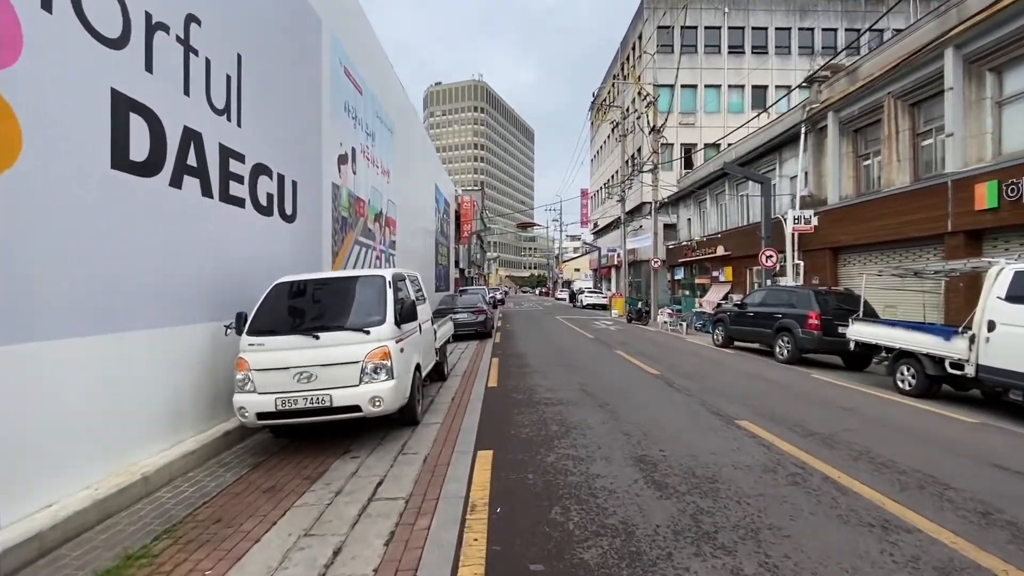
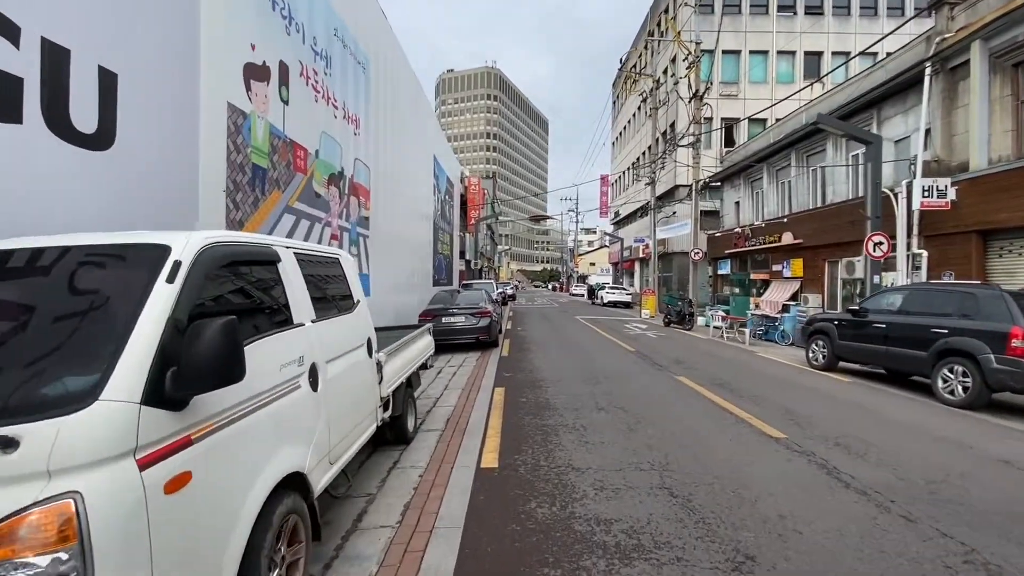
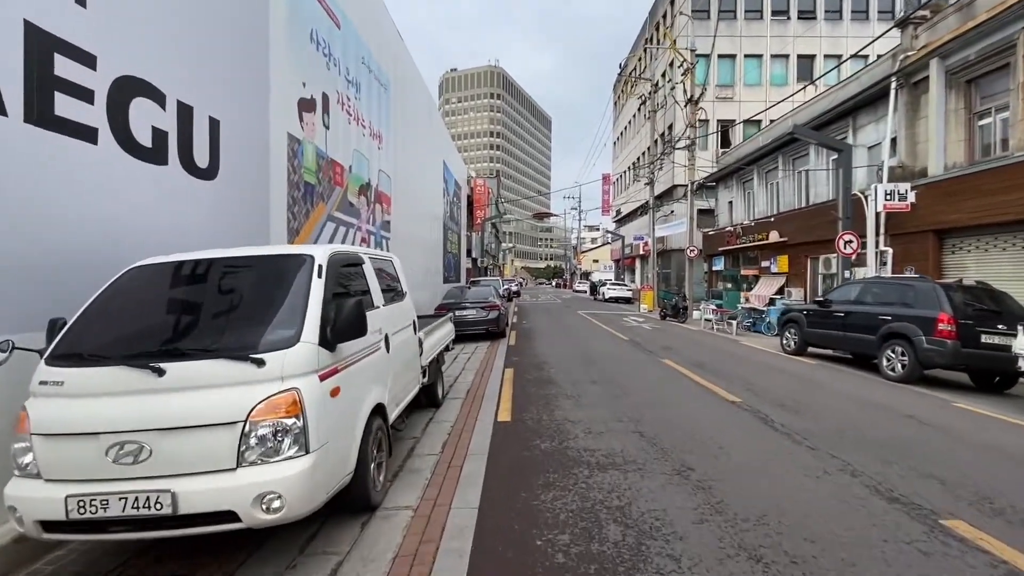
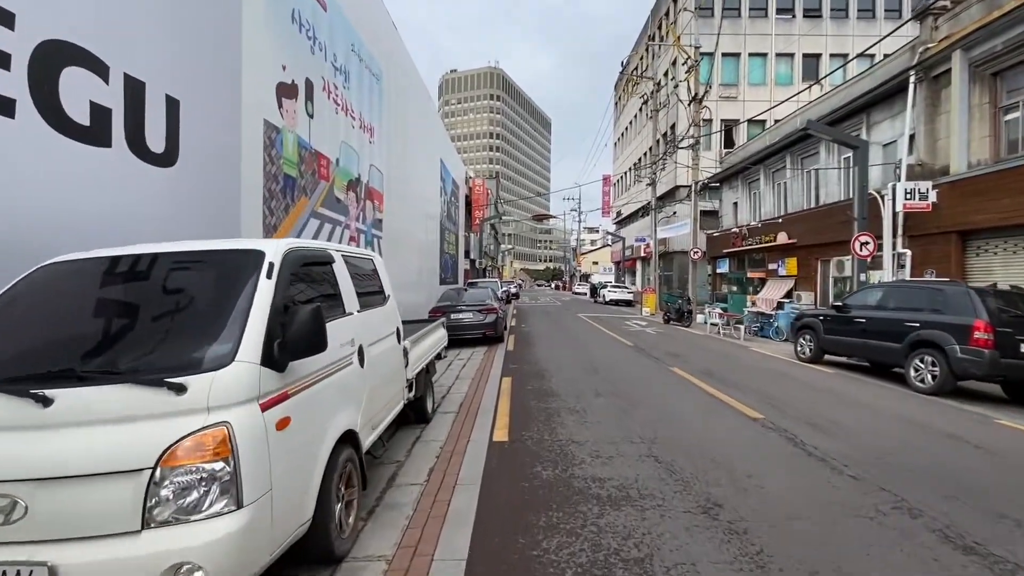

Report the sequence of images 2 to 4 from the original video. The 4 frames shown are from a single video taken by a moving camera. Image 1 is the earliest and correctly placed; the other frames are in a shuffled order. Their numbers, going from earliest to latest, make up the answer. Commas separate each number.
3, 4, 2
